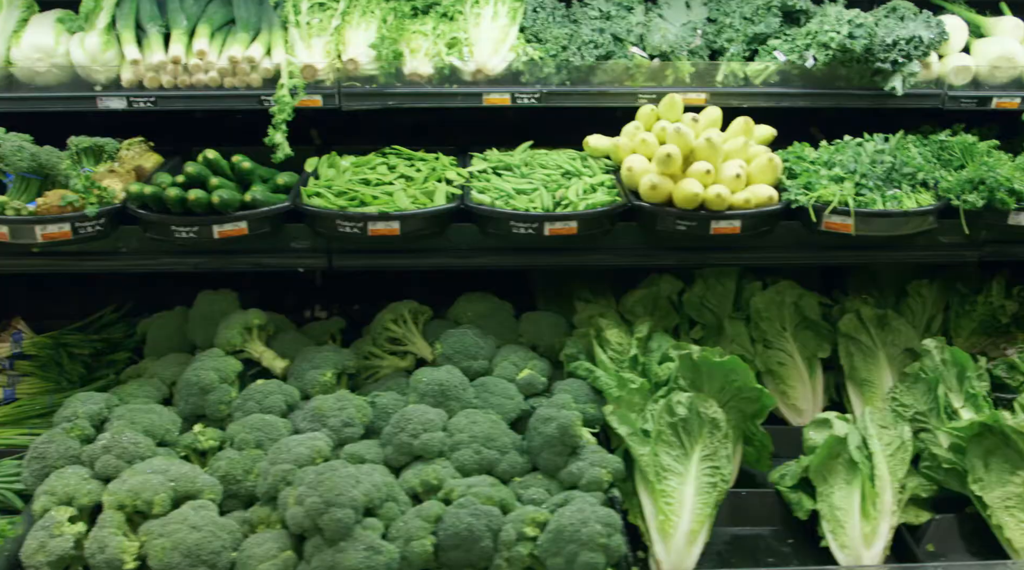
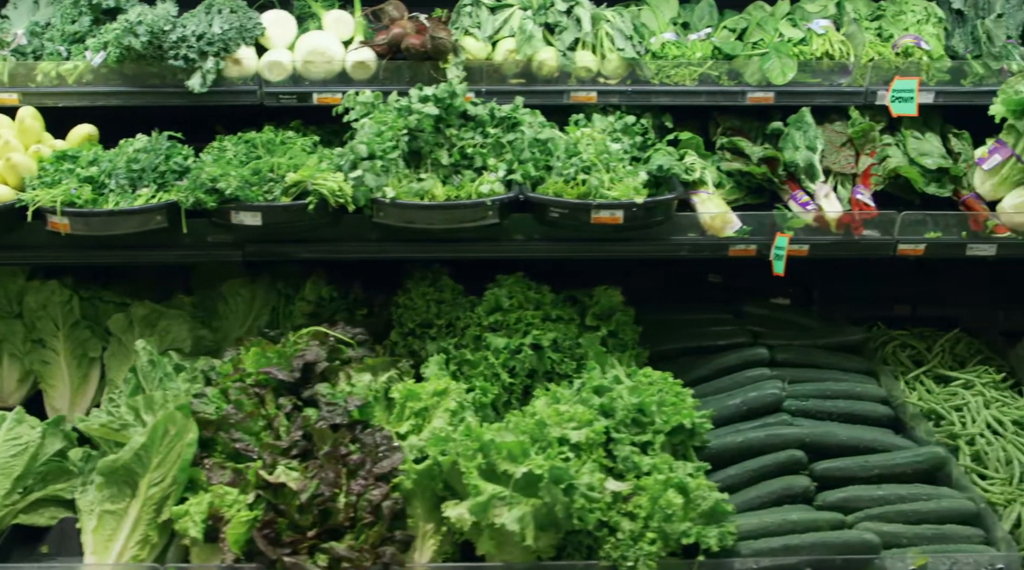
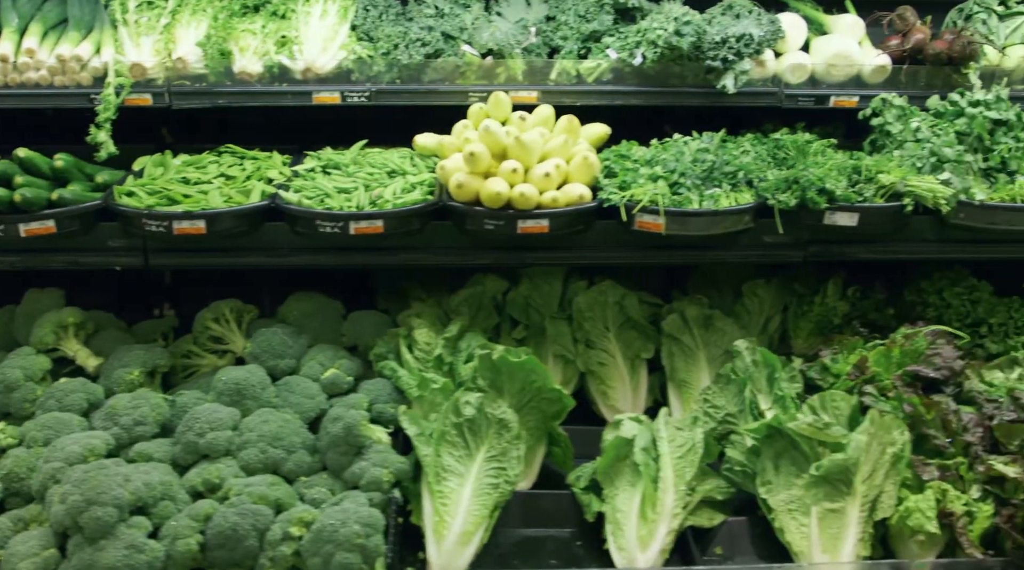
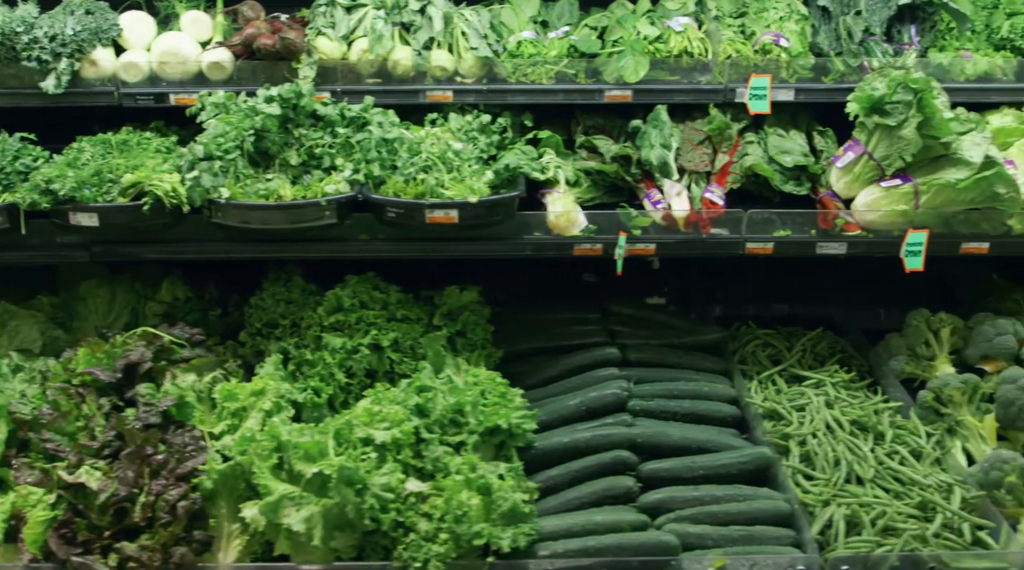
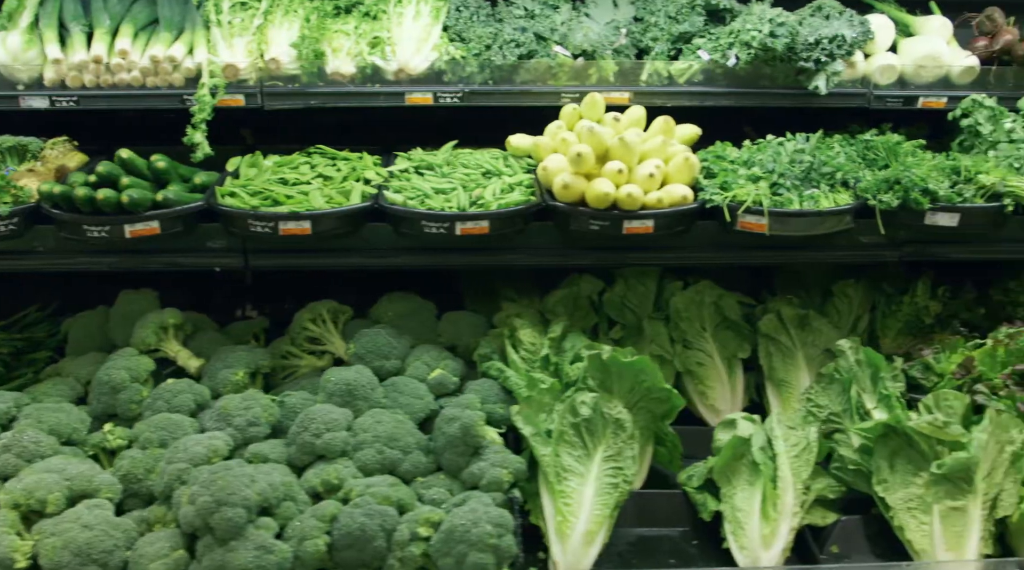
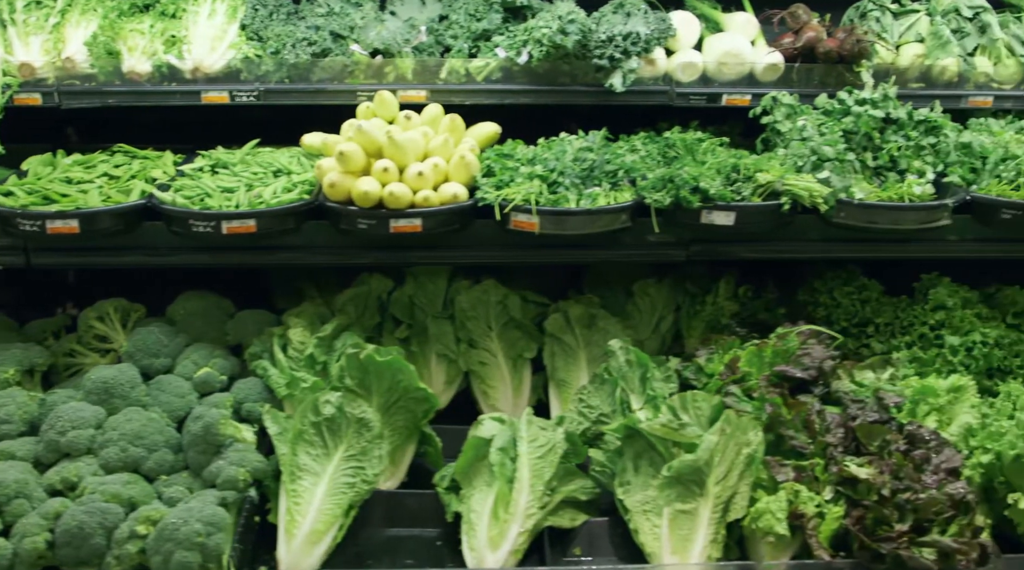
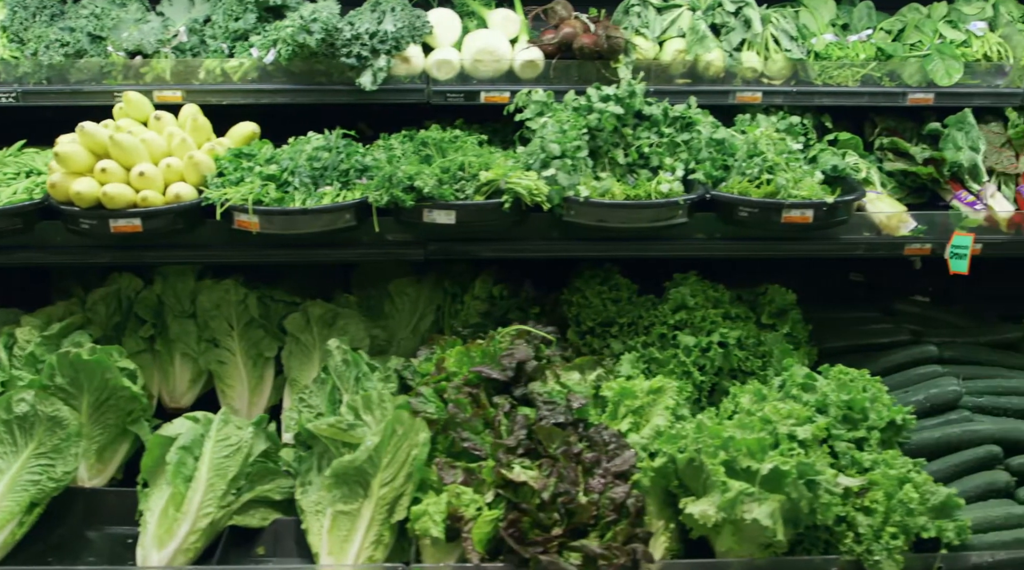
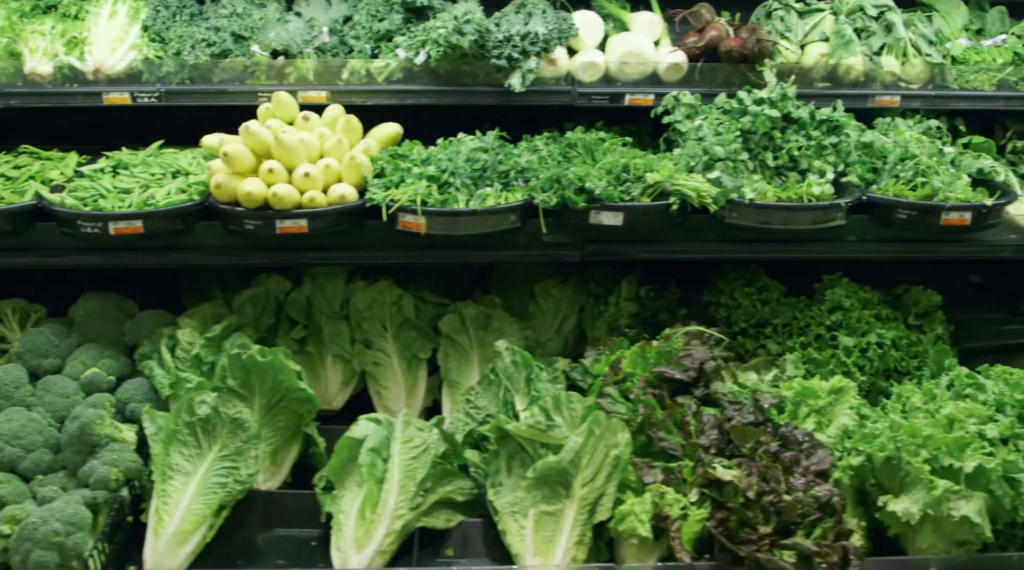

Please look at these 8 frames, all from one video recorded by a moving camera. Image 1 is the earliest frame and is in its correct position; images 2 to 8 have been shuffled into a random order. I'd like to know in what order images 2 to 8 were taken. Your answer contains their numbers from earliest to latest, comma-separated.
5, 3, 6, 8, 7, 2, 4
